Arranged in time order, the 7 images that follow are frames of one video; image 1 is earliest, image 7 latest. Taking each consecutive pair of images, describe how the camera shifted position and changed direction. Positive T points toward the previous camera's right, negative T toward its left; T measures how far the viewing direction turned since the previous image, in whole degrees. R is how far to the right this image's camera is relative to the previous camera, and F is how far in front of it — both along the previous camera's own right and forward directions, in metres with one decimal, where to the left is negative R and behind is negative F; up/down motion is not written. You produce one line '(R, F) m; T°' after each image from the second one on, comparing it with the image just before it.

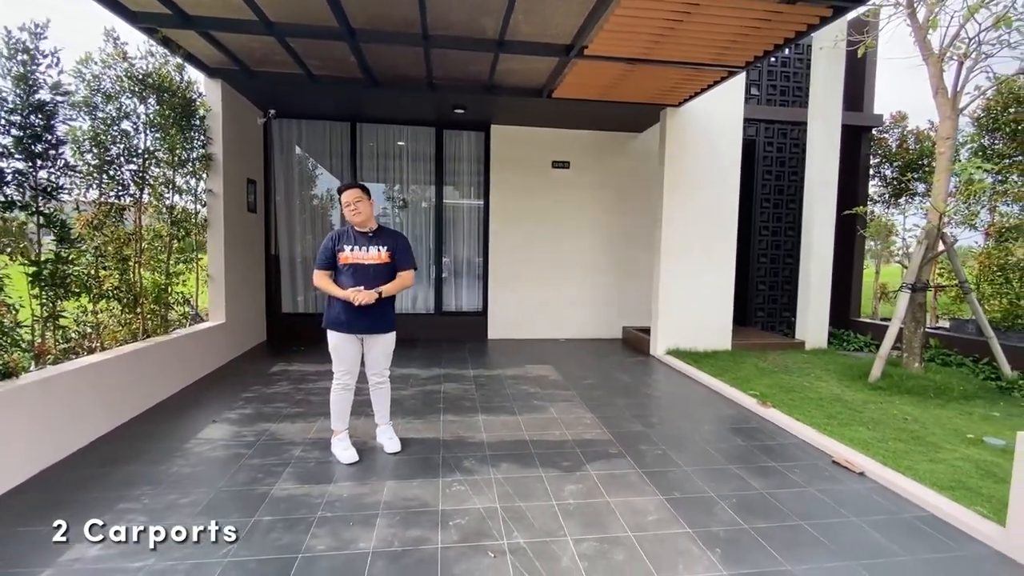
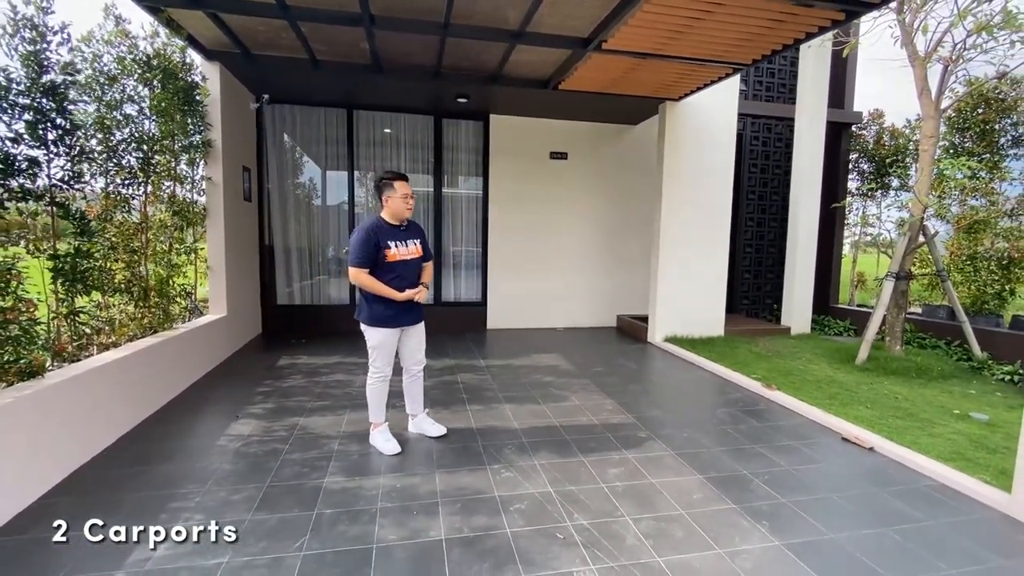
(-0.4, 0.0) m; +4°
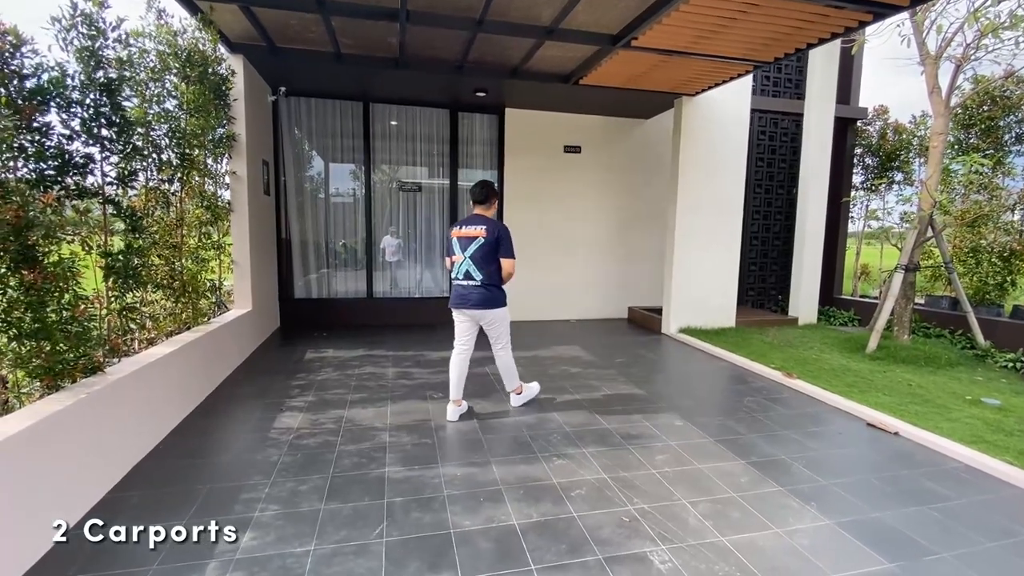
(-0.3, -0.1) m; +2°
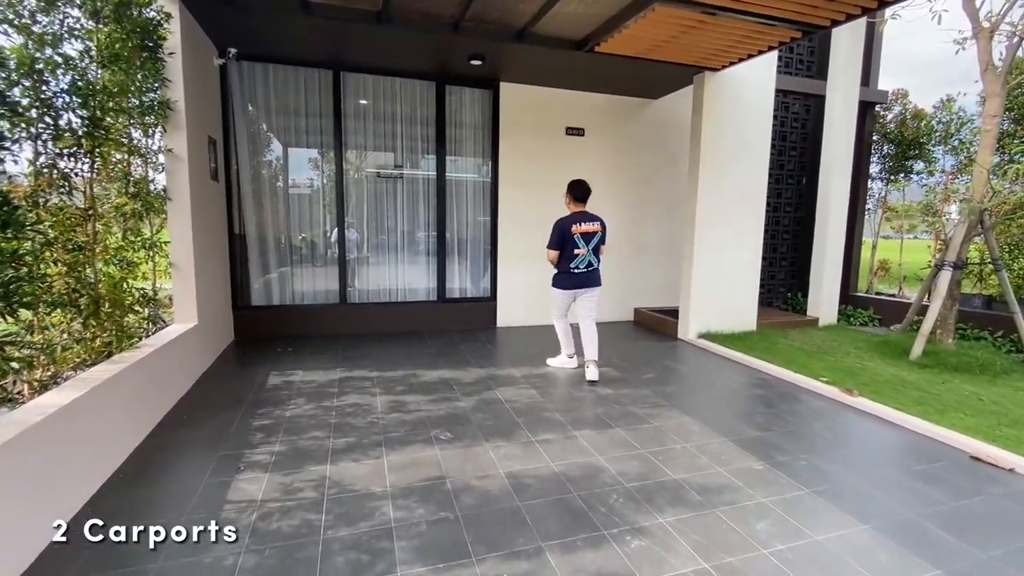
(-0.4, +0.8) m; +4°
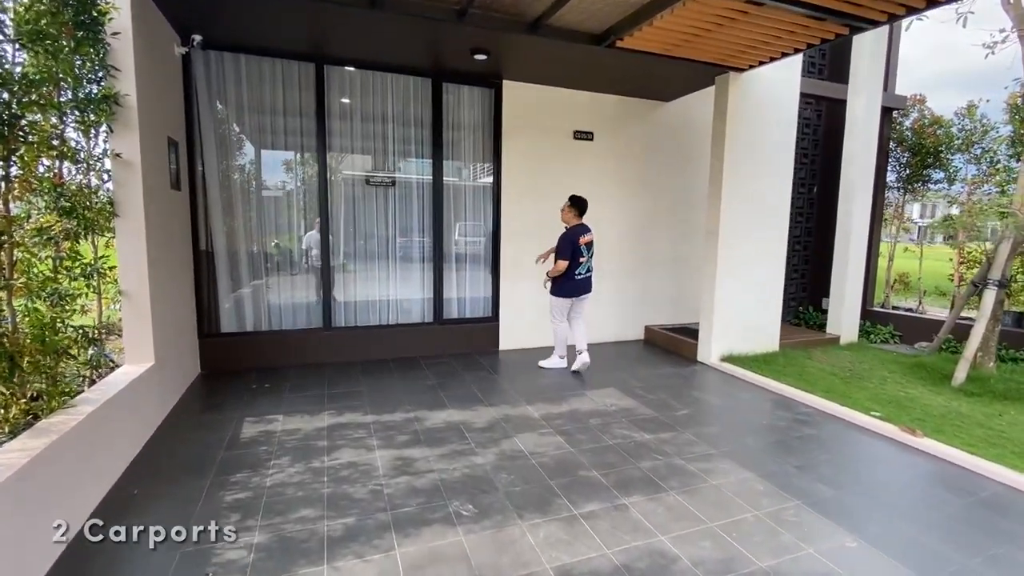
(-0.3, +0.5) m; +3°
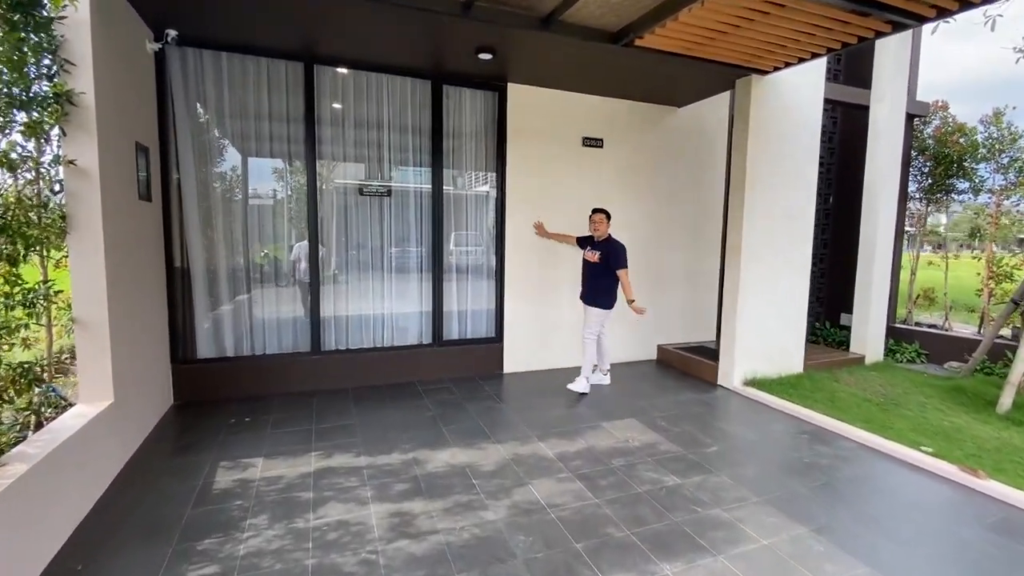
(-0.1, +0.4) m; +1°
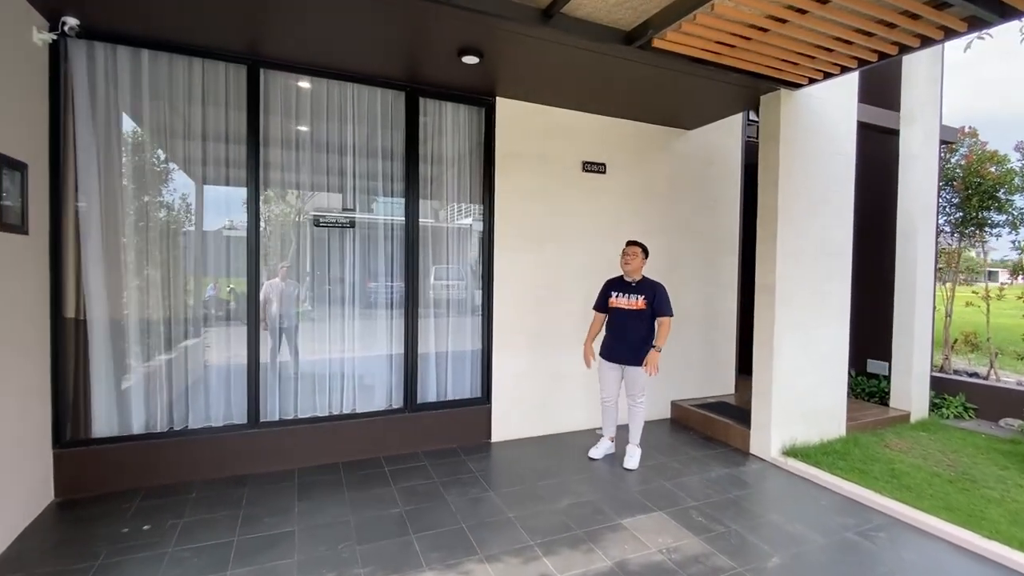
(-0.1, +0.7) m; +2°
